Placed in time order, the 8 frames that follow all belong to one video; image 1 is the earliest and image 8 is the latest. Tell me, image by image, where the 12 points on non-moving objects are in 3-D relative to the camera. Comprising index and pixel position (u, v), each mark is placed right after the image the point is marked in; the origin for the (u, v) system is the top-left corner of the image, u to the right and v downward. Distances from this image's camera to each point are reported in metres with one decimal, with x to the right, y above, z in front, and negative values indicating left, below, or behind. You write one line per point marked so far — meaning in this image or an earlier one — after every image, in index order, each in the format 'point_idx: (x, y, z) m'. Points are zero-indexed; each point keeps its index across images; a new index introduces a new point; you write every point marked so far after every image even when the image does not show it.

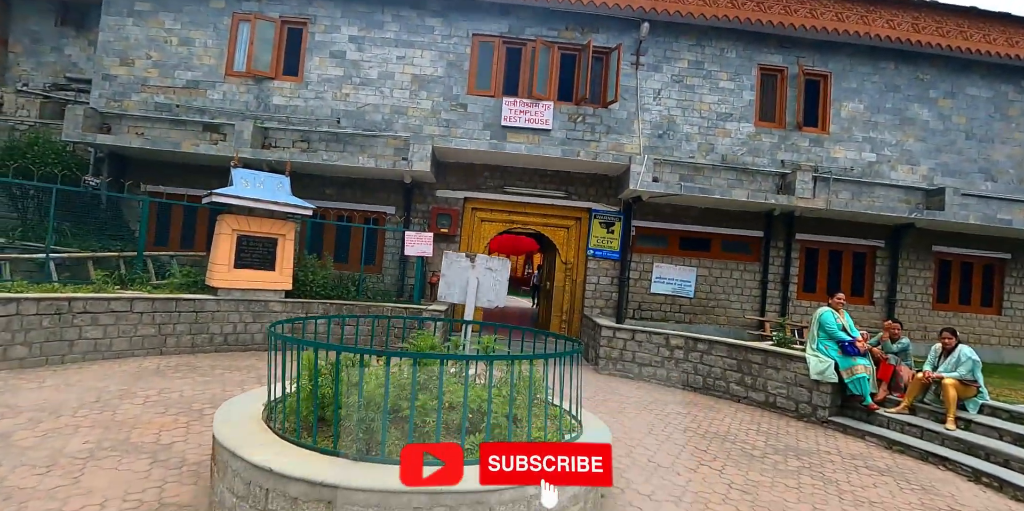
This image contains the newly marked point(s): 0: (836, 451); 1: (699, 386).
0: (+3.3, -2.0, +5.3) m
1: (+2.7, -1.9, +7.5) m
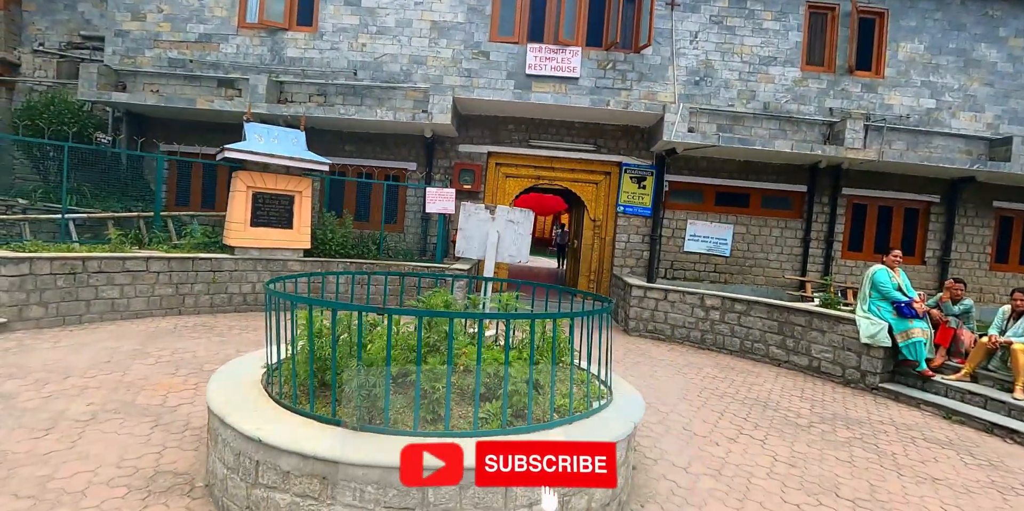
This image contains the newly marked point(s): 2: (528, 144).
0: (+3.5, -1.5, +4.9) m
1: (+3.0, -1.3, +7.1) m
2: (+0.3, +2.1, +9.7) m
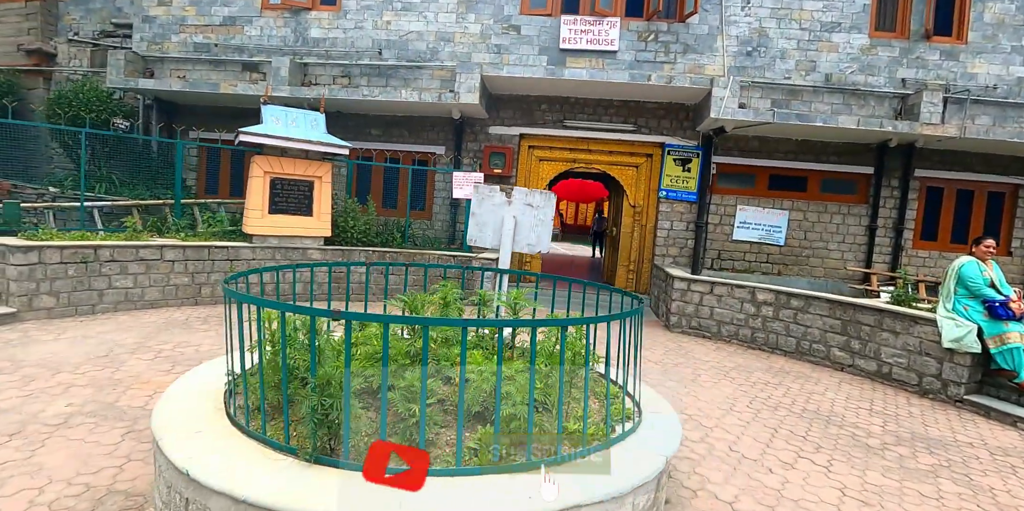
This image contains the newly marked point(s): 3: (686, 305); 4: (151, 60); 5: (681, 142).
0: (+3.7, -1.5, +4.1) m
1: (+3.4, -1.1, +6.3) m
2: (+0.9, +2.3, +9.1) m
3: (+2.3, -0.7, +7.1) m
4: (-6.4, +3.5, +9.3) m
5: (+2.9, +1.9, +8.9) m
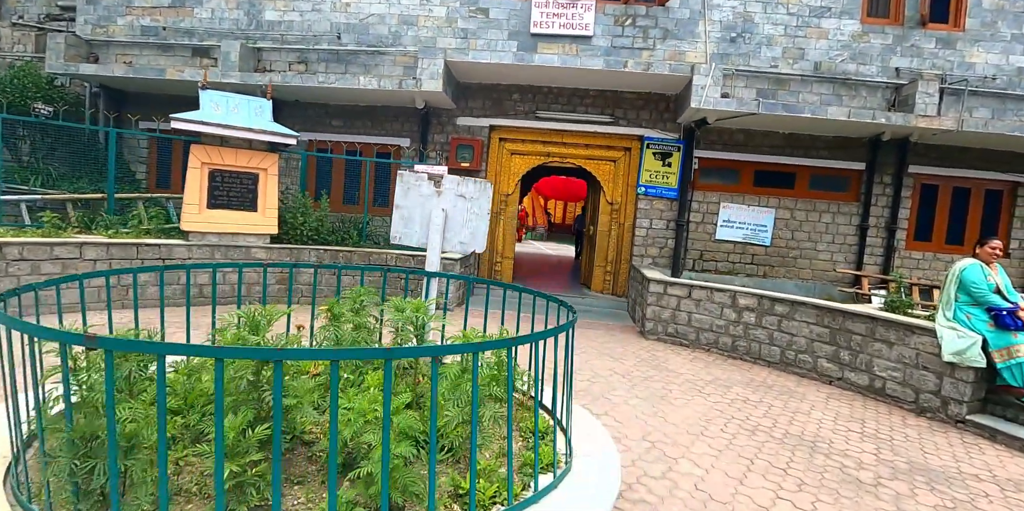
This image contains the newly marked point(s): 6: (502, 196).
0: (+3.2, -1.5, +3.6) m
1: (+2.9, -1.2, +5.7) m
2: (+0.4, +2.3, +8.5) m
3: (+1.9, -0.7, +6.5) m
4: (-6.9, +3.5, +8.7) m
5: (+2.4, +1.9, +8.4) m
6: (-0.2, +1.0, +8.8) m
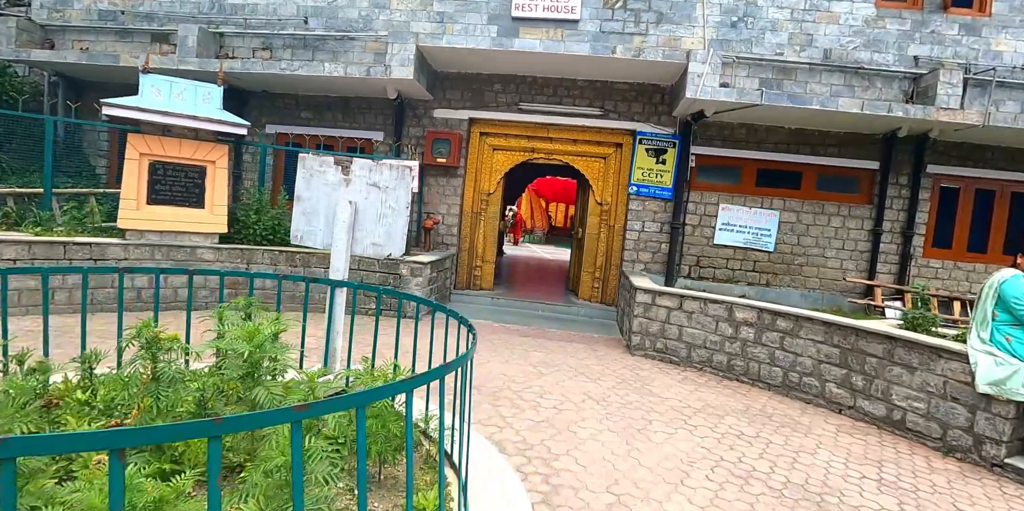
0: (+2.9, -1.5, +2.8) m
1: (+2.5, -1.2, +5.0) m
2: (+0.1, +2.2, +7.9) m
3: (+1.5, -0.7, +5.8) m
4: (-7.1, +3.5, +8.1) m
5: (+2.1, +1.8, +7.7) m
6: (-0.4, +0.9, +8.1) m
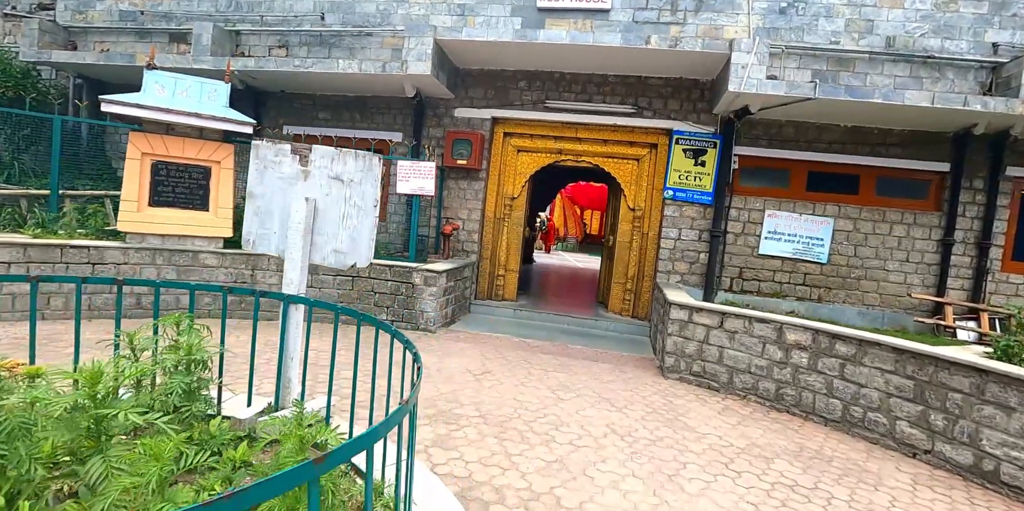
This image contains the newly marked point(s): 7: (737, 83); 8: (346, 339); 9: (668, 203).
0: (+2.8, -1.6, +2.1) m
1: (+2.7, -1.3, +4.3) m
2: (+0.4, +2.1, +7.3) m
3: (+1.7, -0.8, +5.2) m
4: (-6.7, +3.5, +8.1) m
5: (+2.4, +1.7, +7.0) m
6: (-0.1, +0.8, +7.6) m
7: (+2.6, +2.0, +6.0) m
8: (-1.8, -0.9, +5.5) m
9: (+2.1, +0.7, +7.1) m
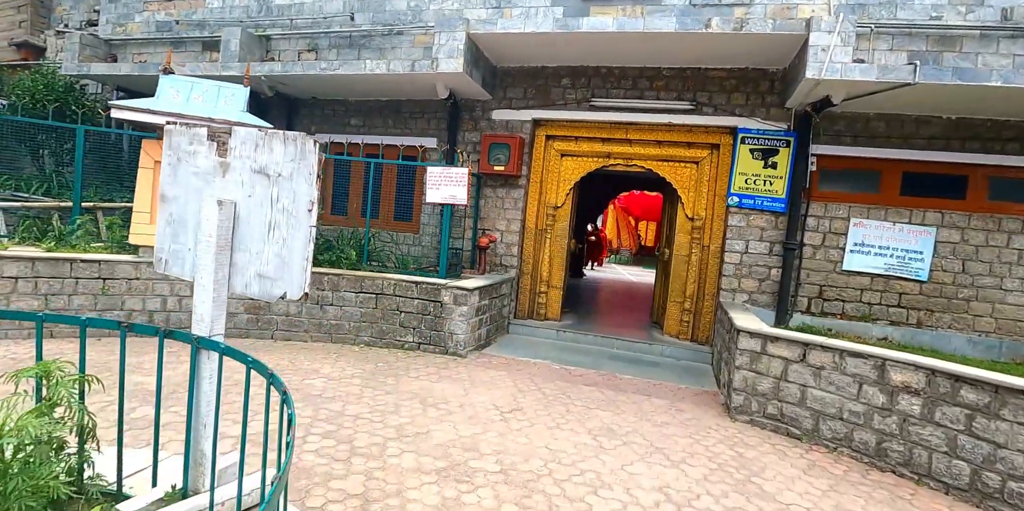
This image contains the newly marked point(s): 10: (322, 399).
0: (+2.8, -1.7, +1.1) m
1: (+2.9, -1.5, +3.3) m
2: (+1.0, +1.9, +6.6) m
3: (+2.0, -1.0, +4.3) m
4: (-6.1, +3.3, +8.1) m
5: (+2.9, +1.5, +6.1) m
6: (+0.5, +0.6, +6.9) m
7: (+3.0, +1.8, +5.1) m
8: (-1.4, -1.0, +5.0) m
9: (+2.6, +0.5, +6.2) m
10: (-1.4, -1.1, +4.0) m
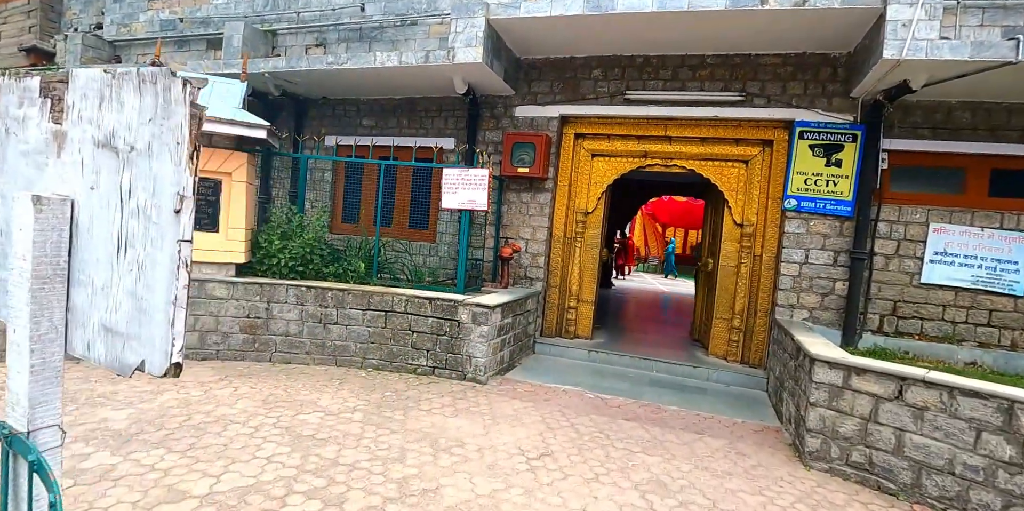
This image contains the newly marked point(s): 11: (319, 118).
0: (+2.9, -1.7, +0.3) m
1: (+3.0, -1.5, +2.5) m
2: (+1.2, +1.8, +5.9) m
3: (+2.2, -1.1, +3.5) m
4: (-5.8, +3.1, +7.7) m
5: (+3.2, +1.4, +5.3) m
6: (+0.8, +0.5, +6.2) m
7: (+3.2, +1.7, +4.3) m
8: (-1.2, -1.1, +4.4) m
9: (+2.9, +0.4, +5.5) m
10: (-1.3, -1.2, +3.3) m
11: (-2.7, +1.9, +7.2) m
